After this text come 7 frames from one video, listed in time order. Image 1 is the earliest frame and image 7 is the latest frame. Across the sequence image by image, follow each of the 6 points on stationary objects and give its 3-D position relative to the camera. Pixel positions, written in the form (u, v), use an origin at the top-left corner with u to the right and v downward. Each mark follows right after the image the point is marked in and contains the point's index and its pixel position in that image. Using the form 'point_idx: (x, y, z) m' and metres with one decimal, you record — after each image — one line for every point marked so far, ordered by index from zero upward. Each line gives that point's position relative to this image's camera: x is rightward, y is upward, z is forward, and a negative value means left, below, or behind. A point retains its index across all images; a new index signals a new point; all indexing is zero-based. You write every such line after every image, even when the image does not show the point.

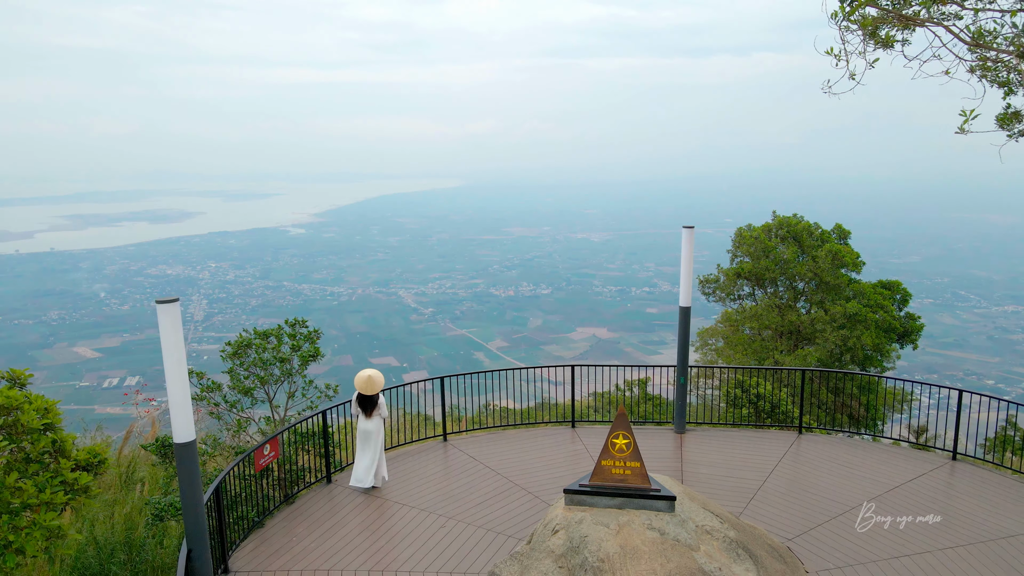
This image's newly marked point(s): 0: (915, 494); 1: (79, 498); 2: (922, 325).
0: (+3.9, -2.0, +5.8) m
1: (-4.1, -2.0, +5.6) m
2: (+10.9, -0.9, +16.0) m
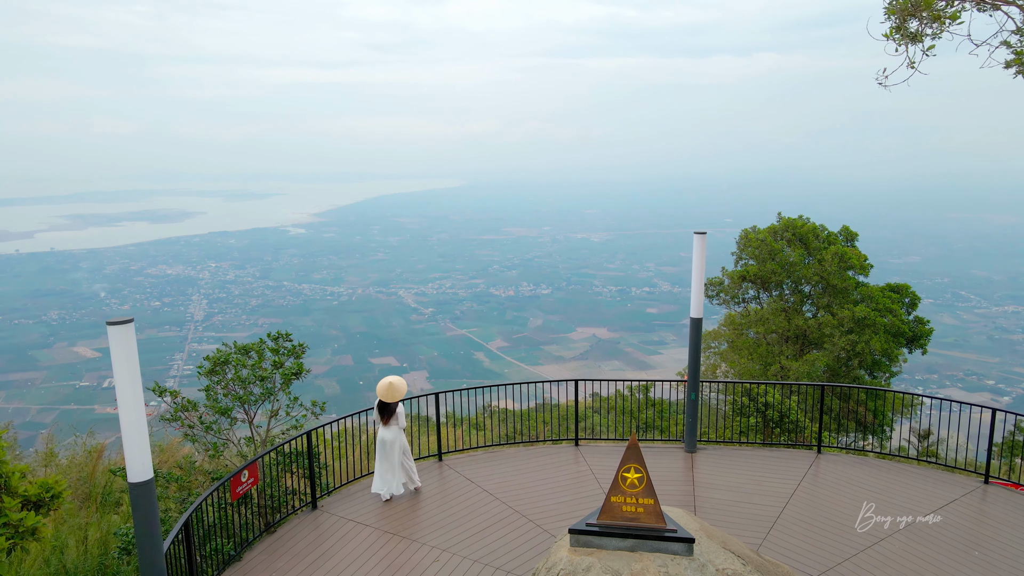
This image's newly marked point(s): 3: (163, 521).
0: (+3.9, -2.1, +5.4) m
1: (-4.1, -2.1, +5.1) m
2: (+10.9, -1.0, +15.6) m
3: (-3.6, -2.4, +6.2) m
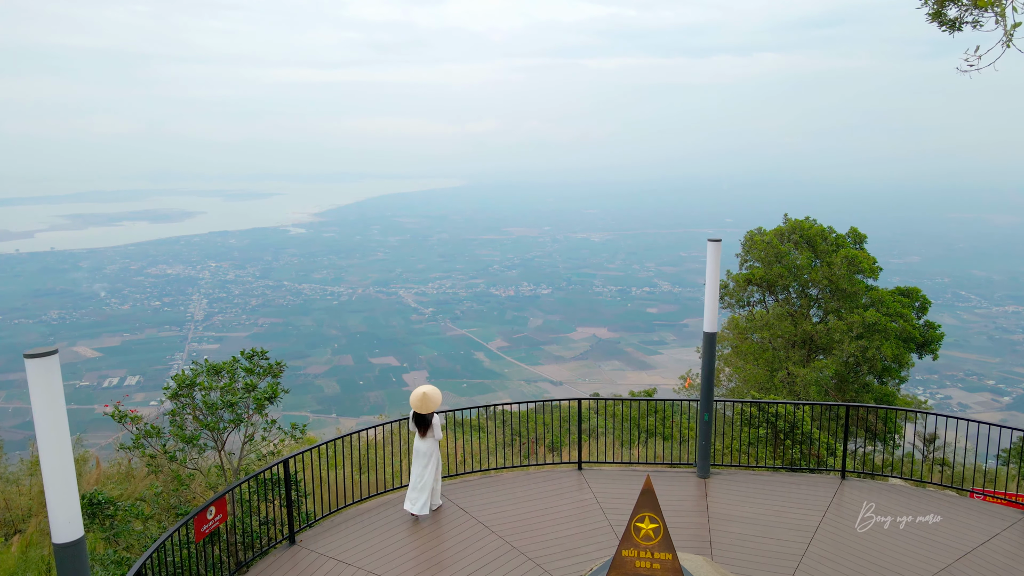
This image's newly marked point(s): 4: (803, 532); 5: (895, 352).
0: (+3.9, -2.2, +4.9) m
1: (-4.1, -2.2, +4.6) m
2: (+10.9, -1.2, +15.1) m
3: (-3.6, -2.5, +5.7) m
4: (+2.5, -2.1, +5.1) m
5: (+9.1, -1.5, +14.2) m
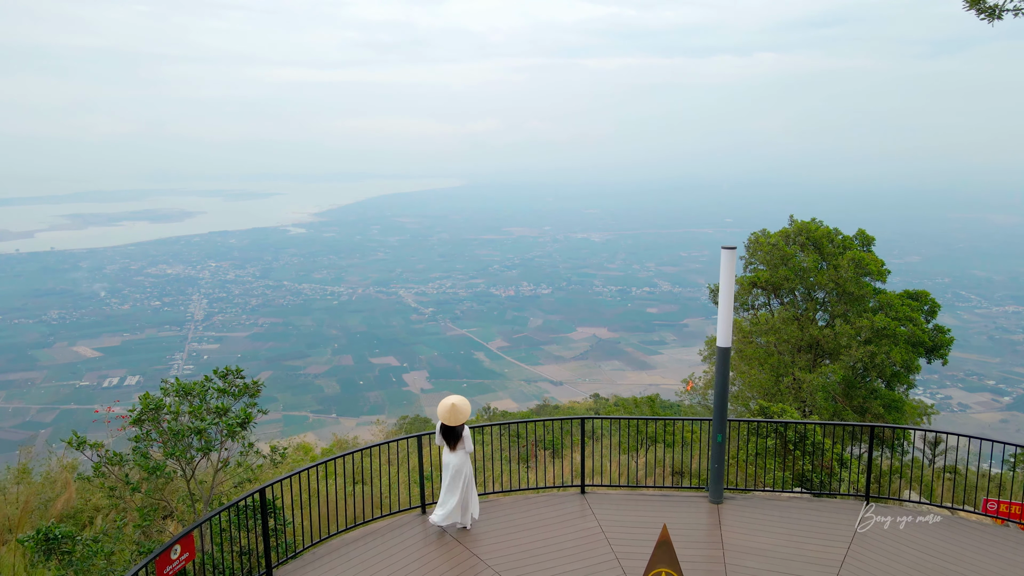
0: (+4.0, -2.3, +4.7) m
1: (-4.0, -2.3, +4.5) m
2: (+11.0, -1.3, +14.9) m
3: (-3.6, -2.6, +5.5) m
4: (+2.6, -2.2, +5.0) m
5: (+9.2, -1.6, +14.1) m
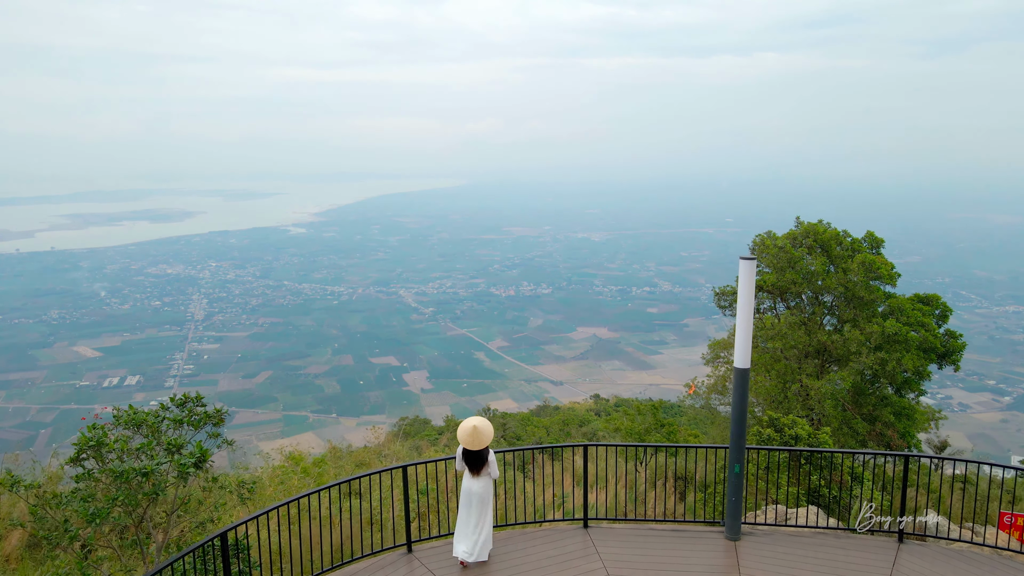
0: (+4.0, -2.4, +4.4) m
1: (-4.0, -2.4, +4.2) m
2: (+11.0, -1.4, +14.6) m
3: (-3.5, -2.8, +5.2) m
4: (+2.6, -2.3, +4.7) m
5: (+9.3, -1.7, +13.8) m
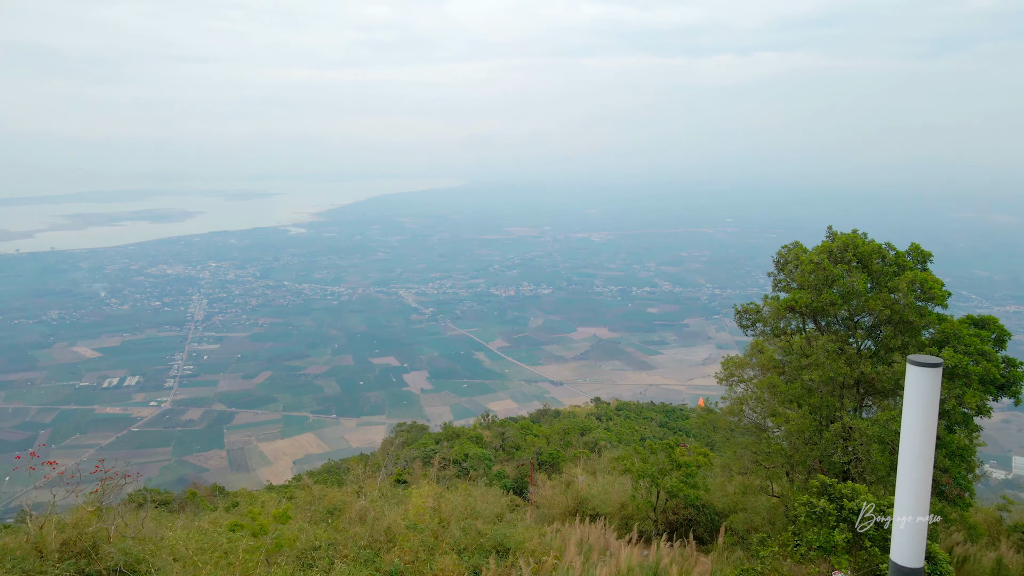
0: (+4.3, -2.3, +3.9) m
1: (-3.7, -2.3, +3.6) m
2: (+11.3, -1.3, +14.1) m
3: (-3.2, -2.6, +4.6) m
4: (+2.9, -2.2, +4.1) m
5: (+9.5, -1.6, +13.2) m
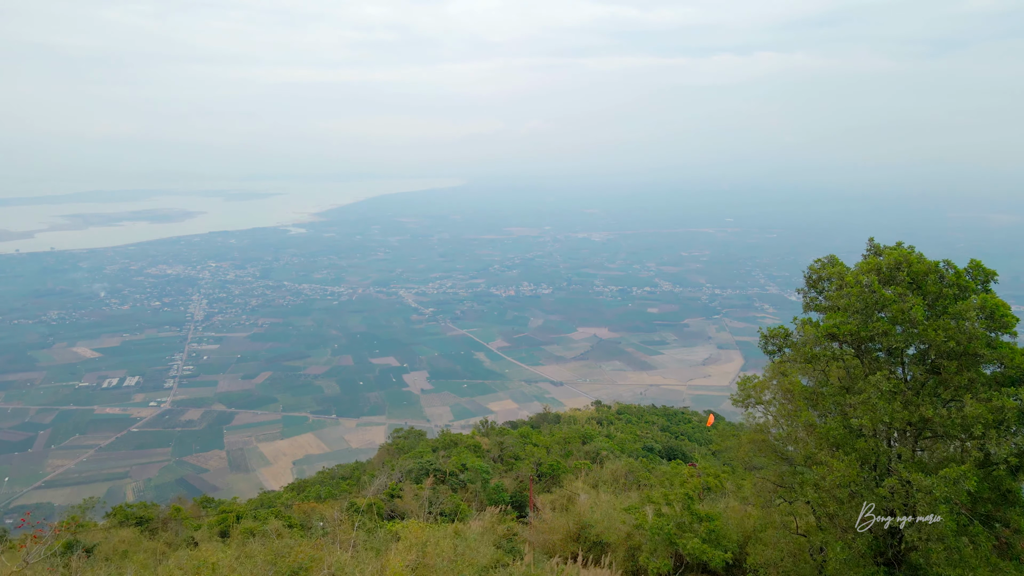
0: (+4.5, -2.3, +3.3) m
1: (-3.5, -2.3, +3.0) m
2: (+11.5, -1.2, +13.5) m
3: (-3.0, -2.6, +4.1) m
4: (+3.1, -2.2, +3.5) m
5: (+9.7, -1.6, +12.6) m
